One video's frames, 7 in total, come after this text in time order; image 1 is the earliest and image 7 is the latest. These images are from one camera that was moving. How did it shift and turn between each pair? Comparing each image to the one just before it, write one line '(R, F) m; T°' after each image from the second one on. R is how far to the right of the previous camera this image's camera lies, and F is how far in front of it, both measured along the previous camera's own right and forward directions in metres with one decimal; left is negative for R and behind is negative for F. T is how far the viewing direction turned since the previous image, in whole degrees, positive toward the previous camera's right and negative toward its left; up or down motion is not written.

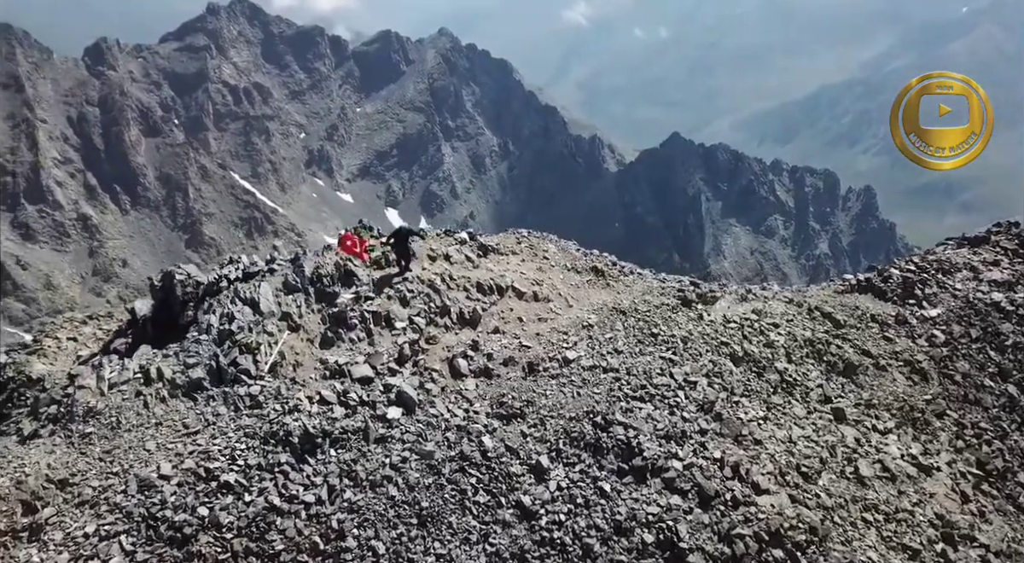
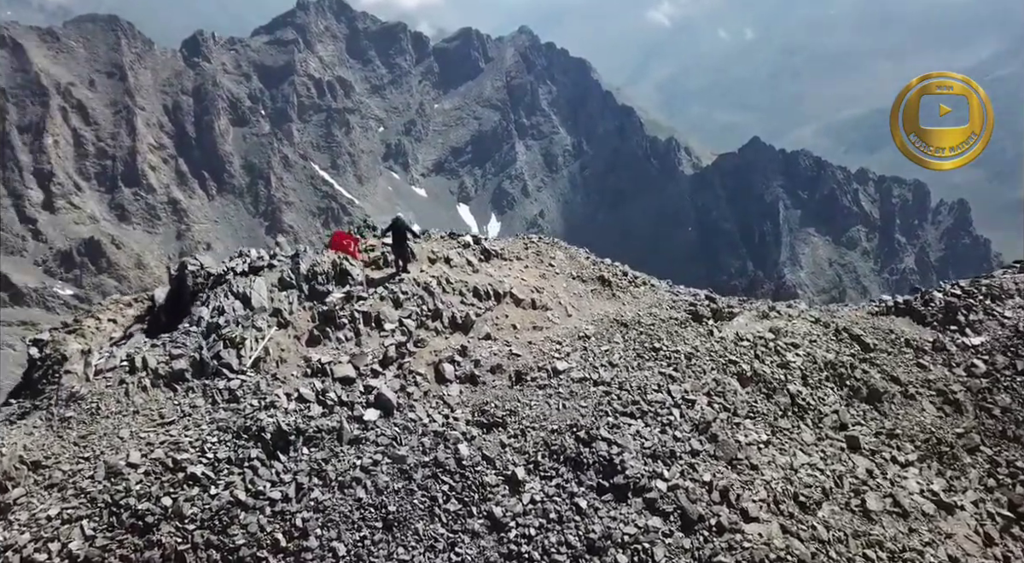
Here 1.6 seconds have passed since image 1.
(+2.1, +0.4) m; -5°
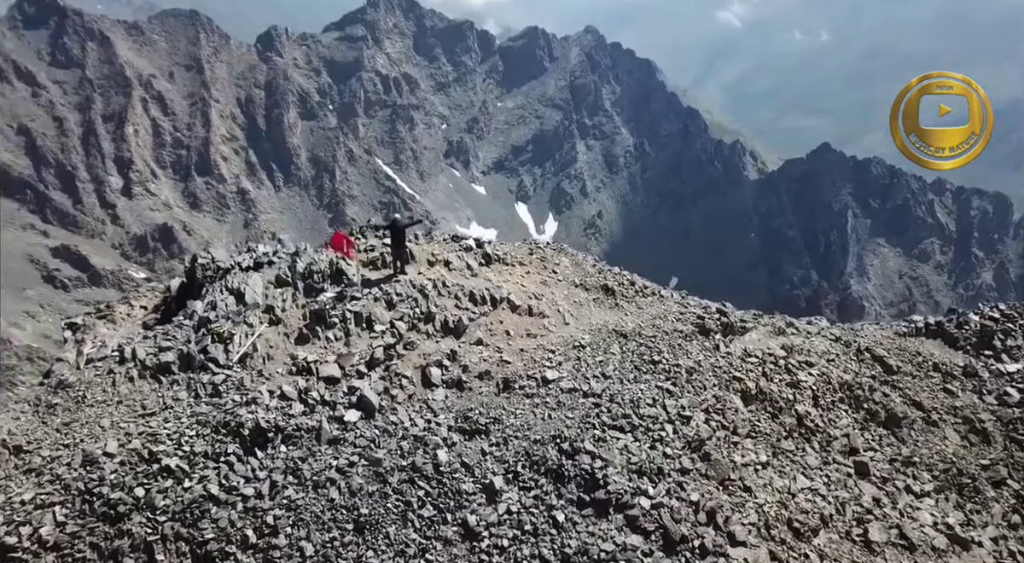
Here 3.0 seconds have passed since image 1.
(+1.7, +0.3) m; -4°
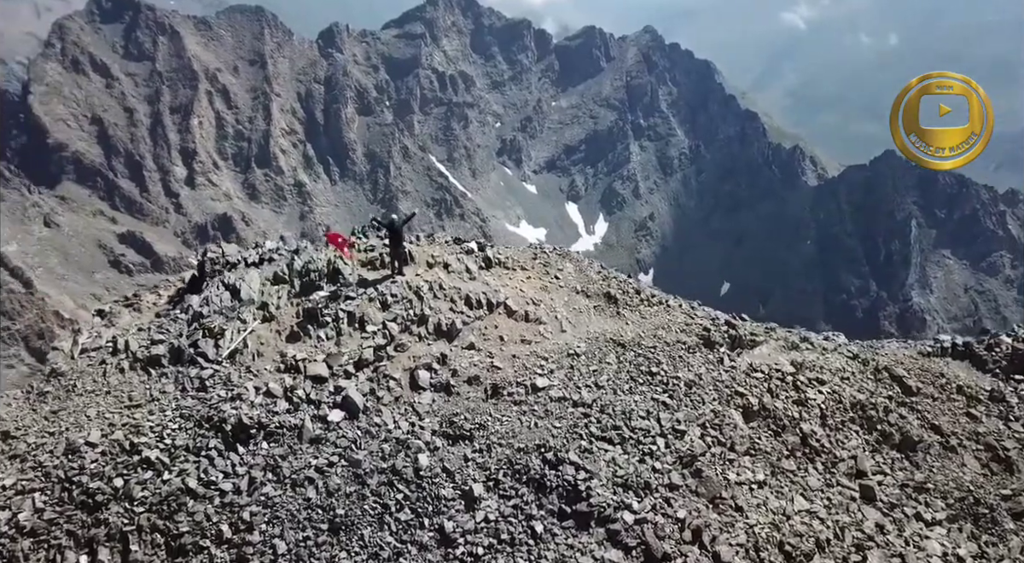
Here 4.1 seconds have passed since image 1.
(+1.5, +0.3) m; -4°
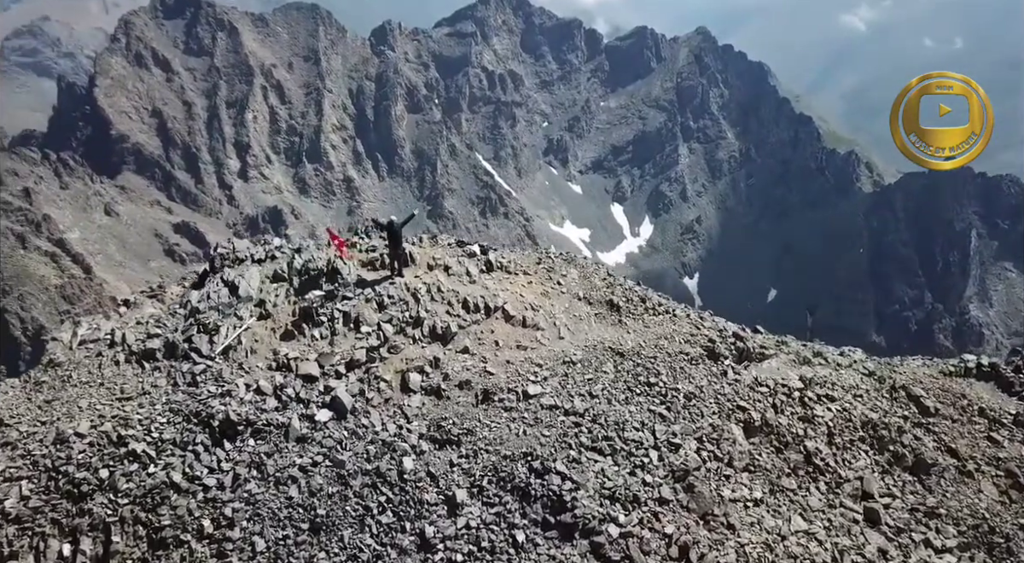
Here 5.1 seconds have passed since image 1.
(+1.3, +0.2) m; -3°
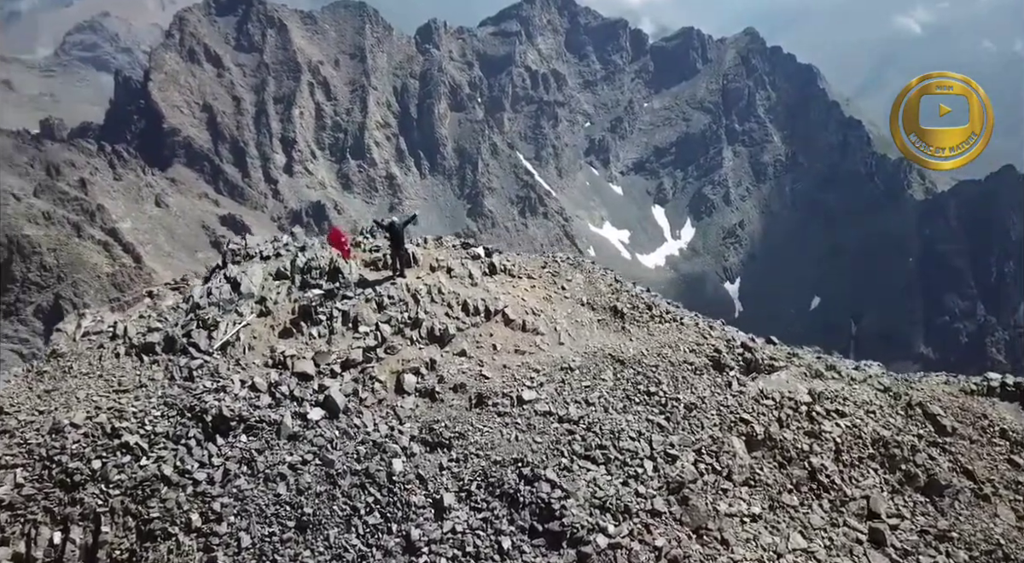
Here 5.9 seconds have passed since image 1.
(+1.1, +0.2) m; -3°
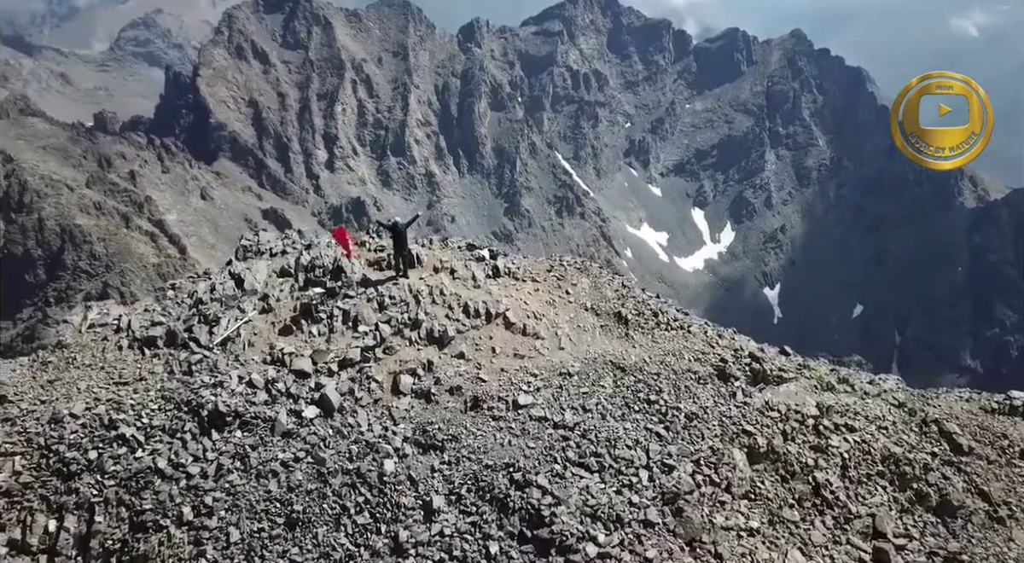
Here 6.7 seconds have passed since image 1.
(+1.0, +0.1) m; -3°
